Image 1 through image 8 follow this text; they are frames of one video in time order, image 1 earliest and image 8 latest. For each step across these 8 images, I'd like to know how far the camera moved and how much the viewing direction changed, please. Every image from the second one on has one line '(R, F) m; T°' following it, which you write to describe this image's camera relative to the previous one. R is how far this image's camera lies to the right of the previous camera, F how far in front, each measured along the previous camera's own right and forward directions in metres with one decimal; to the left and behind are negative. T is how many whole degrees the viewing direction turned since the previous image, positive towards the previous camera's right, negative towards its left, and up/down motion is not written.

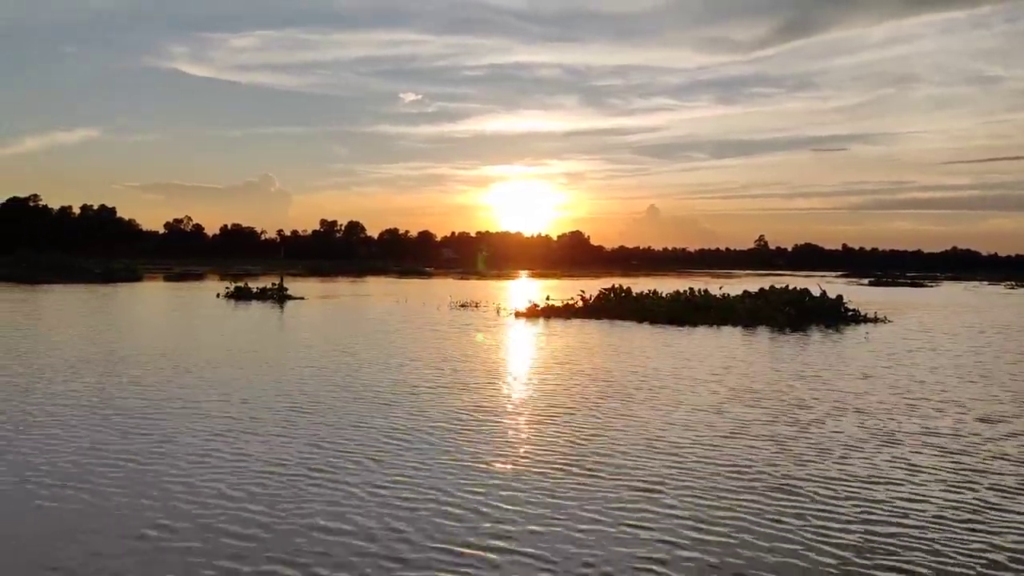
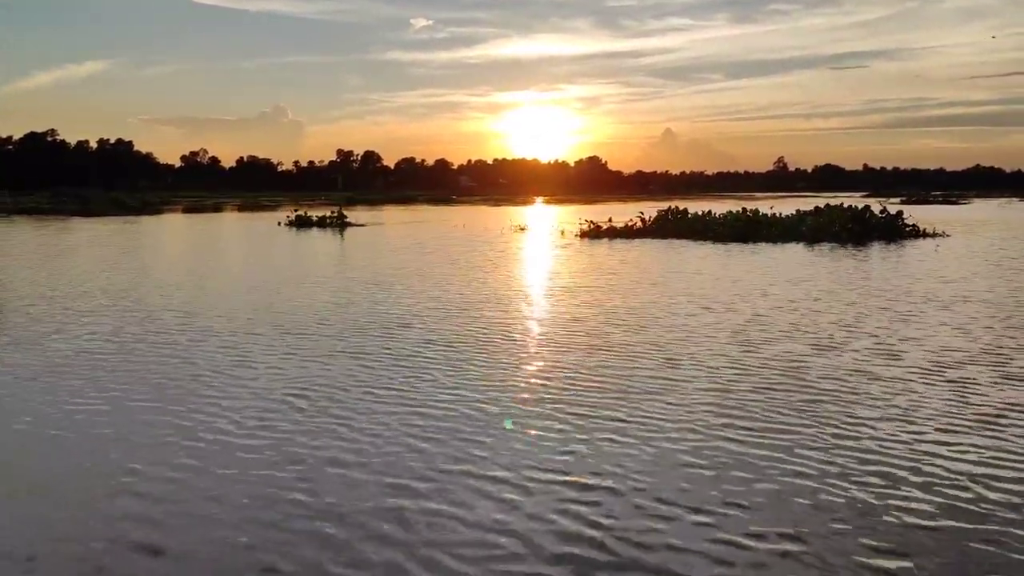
(-1.9, -1.1) m; -1°
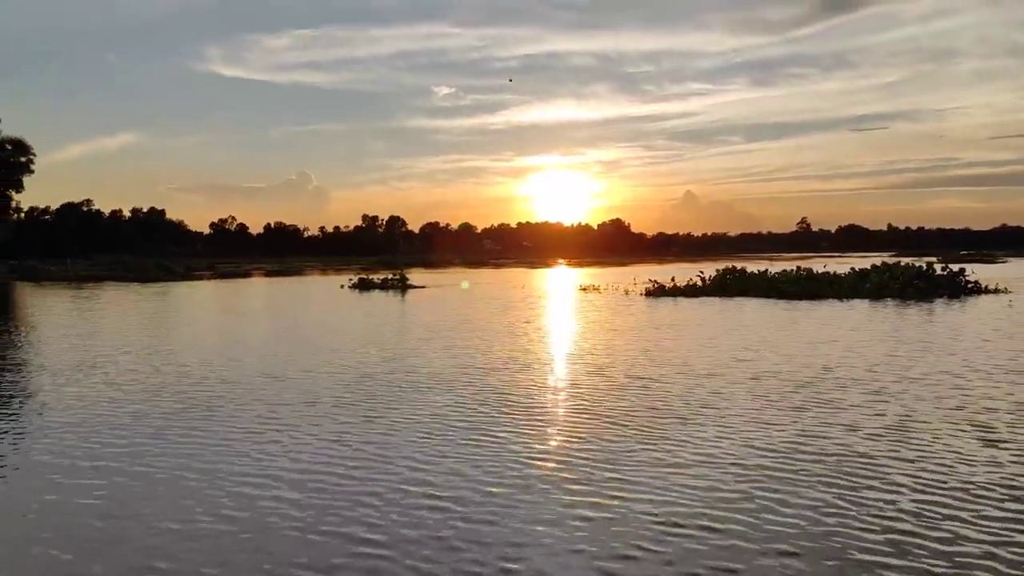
(-1.8, -1.0) m; -1°
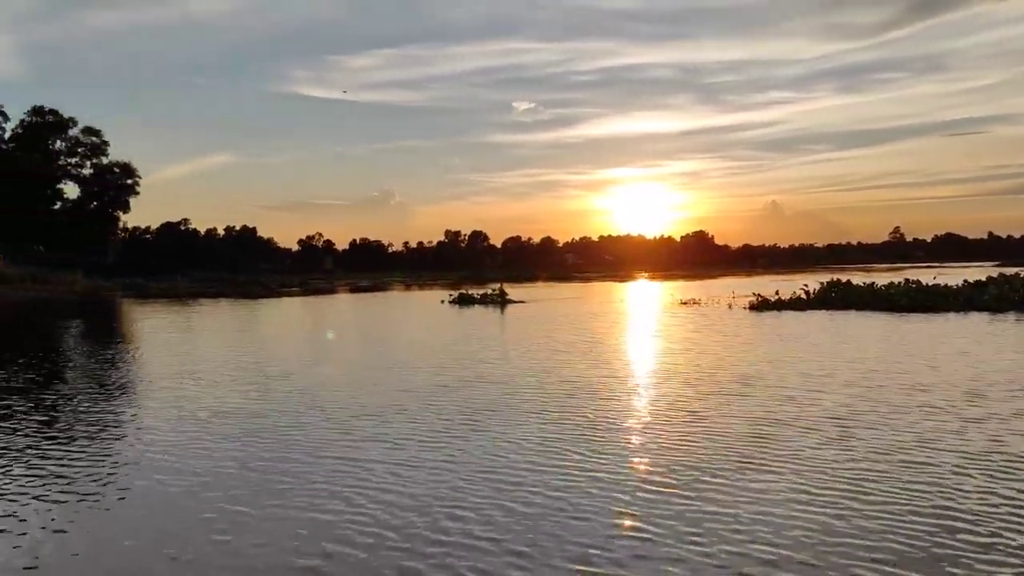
(-0.9, -0.4) m; -5°
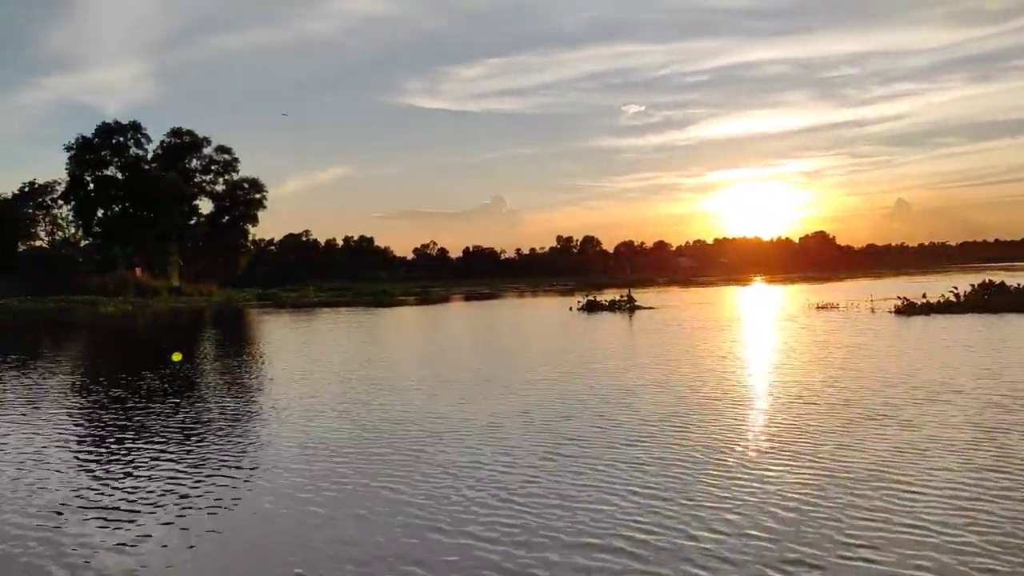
(-0.8, -0.1) m; -7°
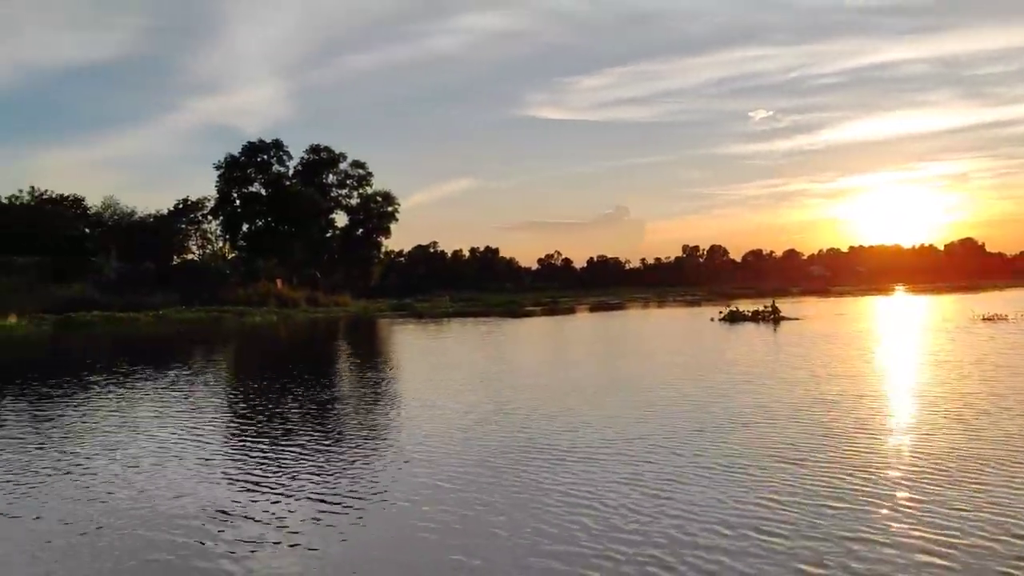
(-0.8, +0.2) m; -8°
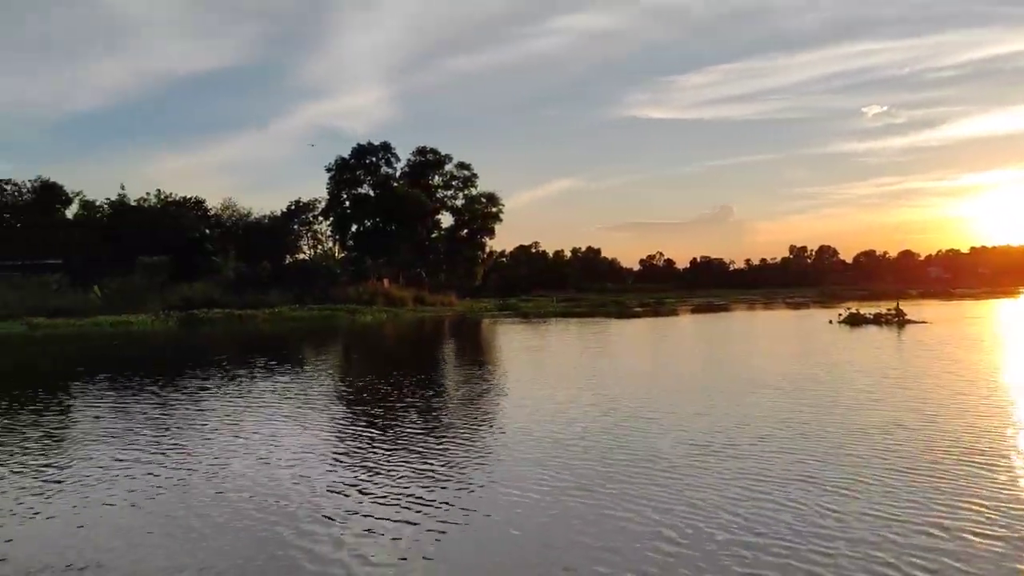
(-0.5, -0.1) m; -6°
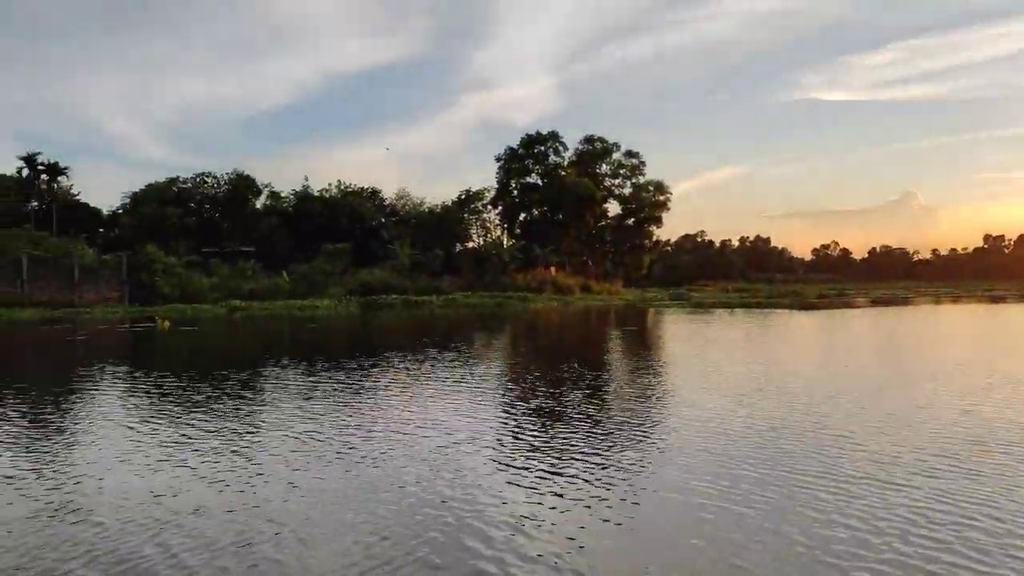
(-0.6, +0.1) m; -10°
